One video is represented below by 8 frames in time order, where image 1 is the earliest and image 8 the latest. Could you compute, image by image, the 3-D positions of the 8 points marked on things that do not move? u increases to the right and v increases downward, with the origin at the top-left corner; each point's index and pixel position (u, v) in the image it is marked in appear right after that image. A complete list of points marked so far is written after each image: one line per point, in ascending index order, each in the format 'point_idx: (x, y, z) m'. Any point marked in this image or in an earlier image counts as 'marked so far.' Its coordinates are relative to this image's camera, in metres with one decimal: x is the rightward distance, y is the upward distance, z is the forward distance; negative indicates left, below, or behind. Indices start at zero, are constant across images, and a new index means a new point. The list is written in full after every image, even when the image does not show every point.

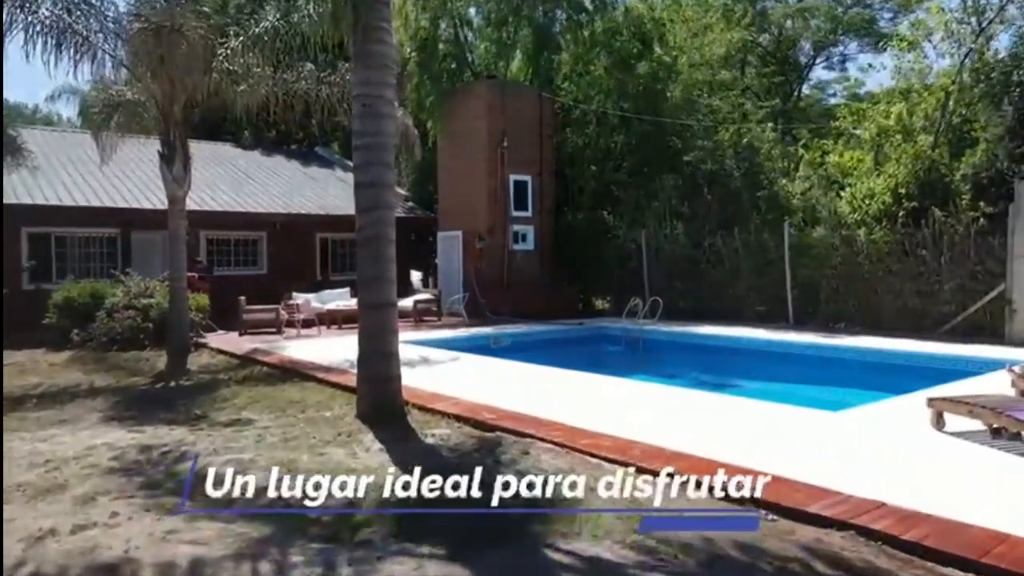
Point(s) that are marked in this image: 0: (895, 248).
0: (+6.5, +0.7, +15.9) m
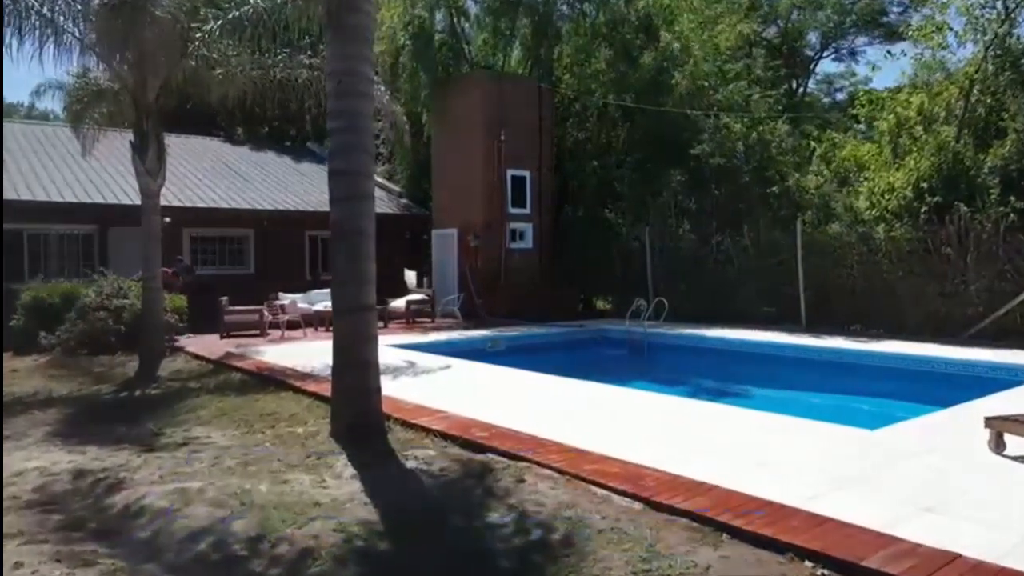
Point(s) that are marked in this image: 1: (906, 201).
0: (+6.4, +0.7, +15.5) m
1: (+6.5, +1.4, +16.0) m
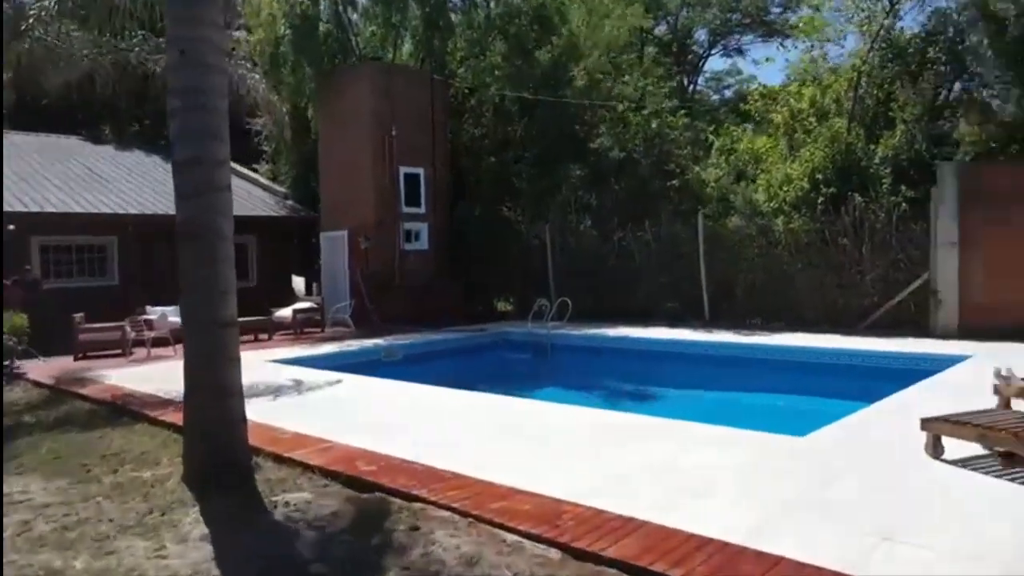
0: (+4.8, +0.8, +15.6) m
1: (+4.8, +1.6, +16.1) m
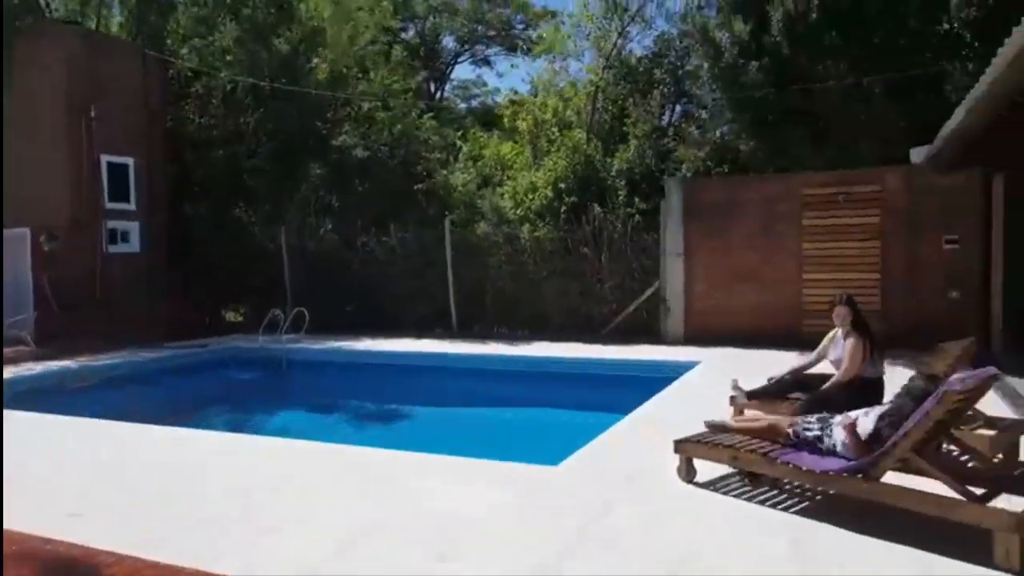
0: (+0.7, +0.7, +15.6) m
1: (+0.6, +1.4, +16.1) m
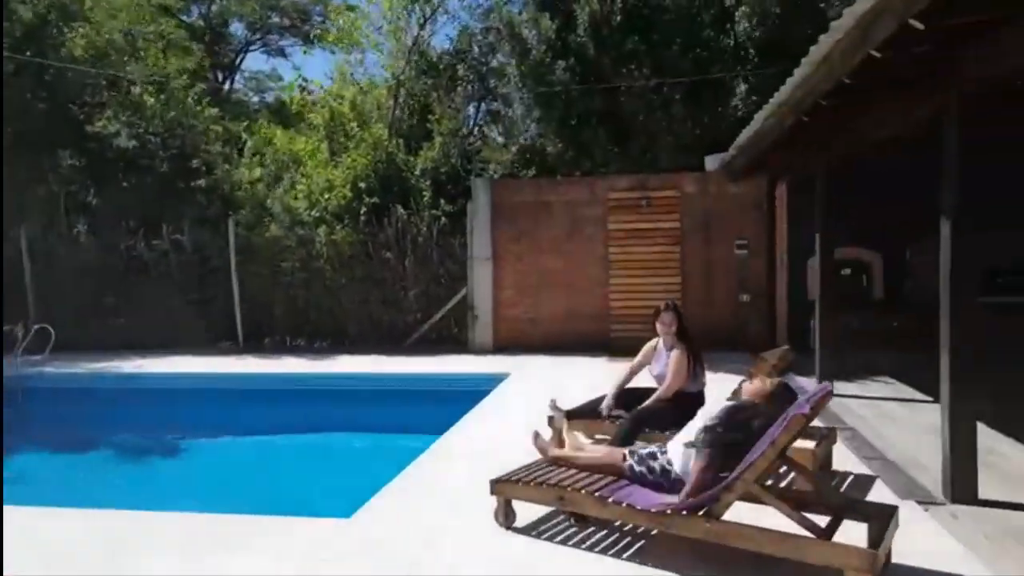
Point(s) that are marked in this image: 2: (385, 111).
0: (-2.3, +0.6, +14.6) m
1: (-2.6, +1.3, +15.0) m
2: (-2.5, +3.6, +19.2) m
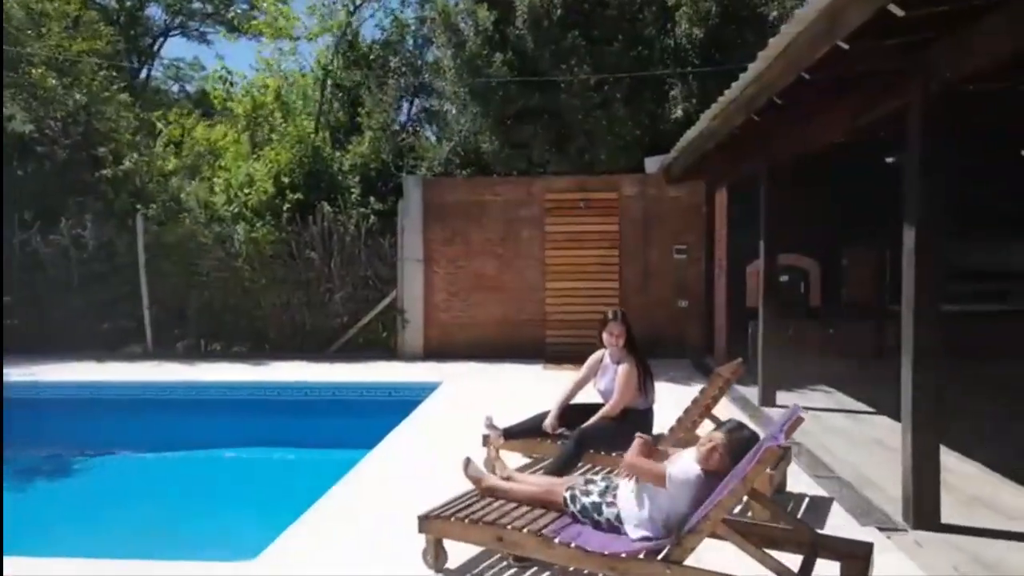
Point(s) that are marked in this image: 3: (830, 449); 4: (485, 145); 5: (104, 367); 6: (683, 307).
0: (-3.3, +0.5, +13.8) m
1: (-3.6, +1.3, +14.2) m
2: (-3.8, +3.5, +18.4) m
3: (+2.5, -1.3, +7.6) m
4: (-0.5, +2.5, +16.8) m
5: (-5.6, -1.1, +13.5) m
6: (+2.4, -0.3, +13.9) m
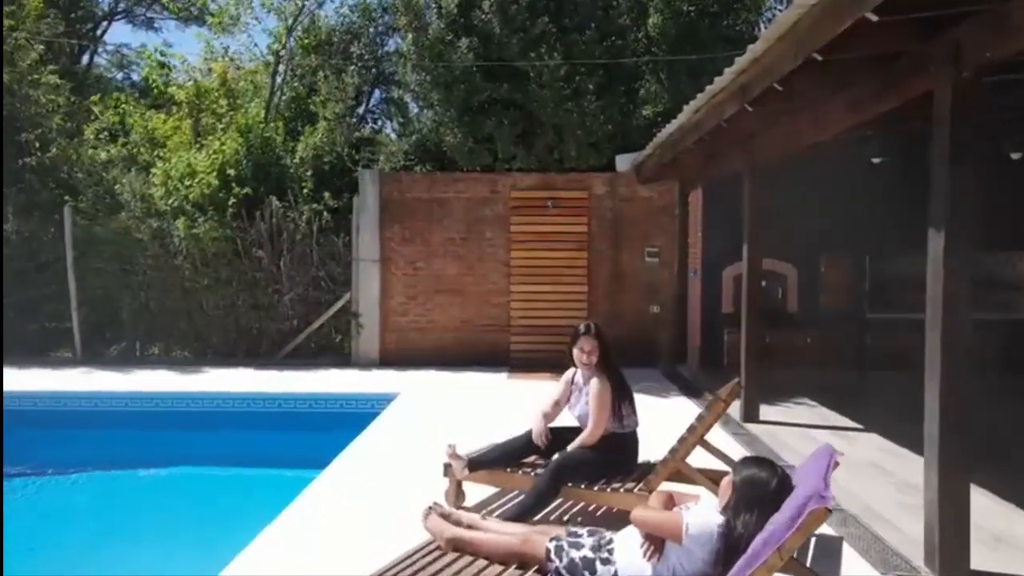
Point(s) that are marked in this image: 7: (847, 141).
0: (-3.8, +0.5, +12.9) m
1: (-4.1, +1.3, +13.3) m
2: (-4.5, +3.5, +17.5) m
3: (+2.3, -1.3, +6.9) m
4: (-1.1, +2.4, +16.0) m
5: (-6.1, -1.1, +12.4) m
6: (+1.9, -0.3, +13.2) m
7: (+3.3, +1.4, +9.4) m
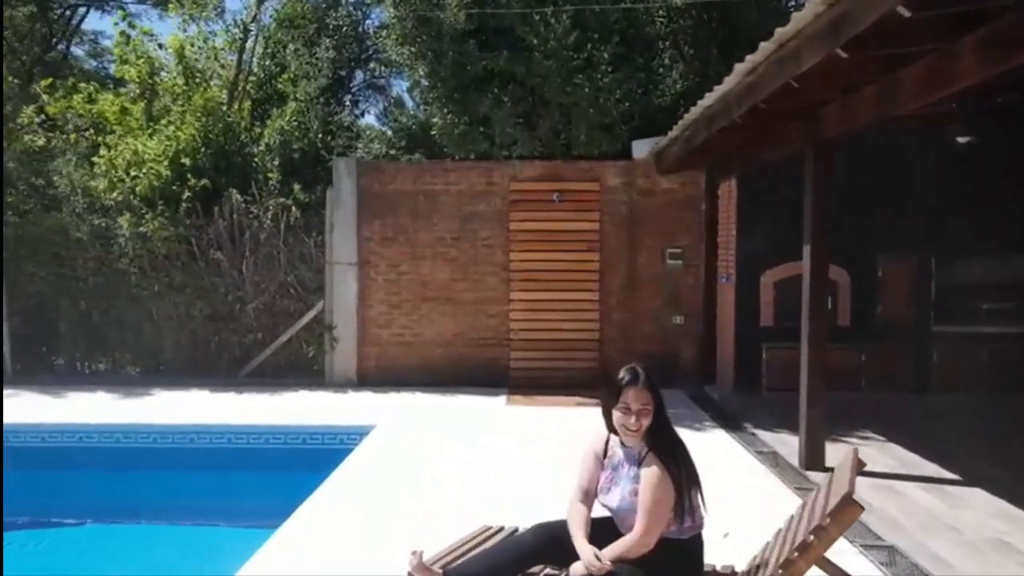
0: (-3.8, +0.4, +11.0) m
1: (-4.1, +1.2, +11.4) m
2: (-4.5, +3.4, +15.6) m
3: (+2.3, -1.4, +5.0) m
4: (-1.1, +2.3, +14.1) m
5: (-6.1, -1.2, +10.5) m
6: (+1.9, -0.4, +11.3) m
7: (+3.2, +1.3, +7.5) m
